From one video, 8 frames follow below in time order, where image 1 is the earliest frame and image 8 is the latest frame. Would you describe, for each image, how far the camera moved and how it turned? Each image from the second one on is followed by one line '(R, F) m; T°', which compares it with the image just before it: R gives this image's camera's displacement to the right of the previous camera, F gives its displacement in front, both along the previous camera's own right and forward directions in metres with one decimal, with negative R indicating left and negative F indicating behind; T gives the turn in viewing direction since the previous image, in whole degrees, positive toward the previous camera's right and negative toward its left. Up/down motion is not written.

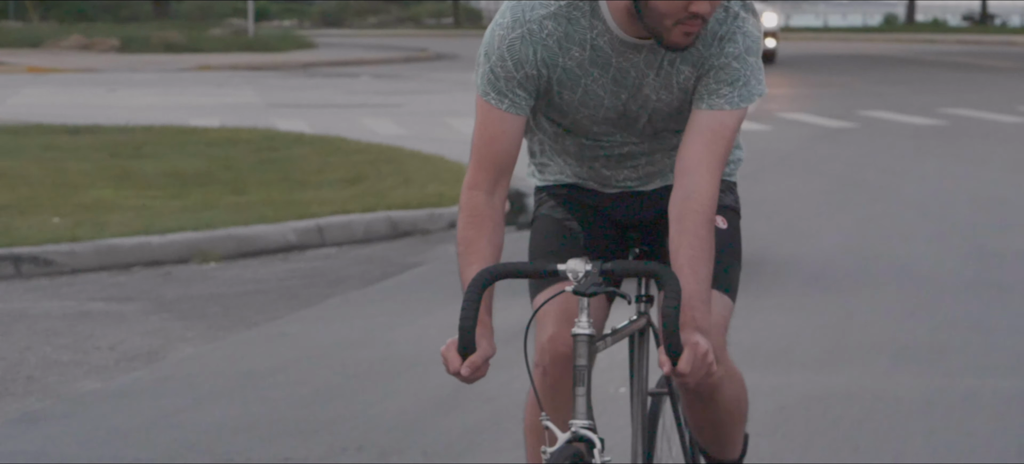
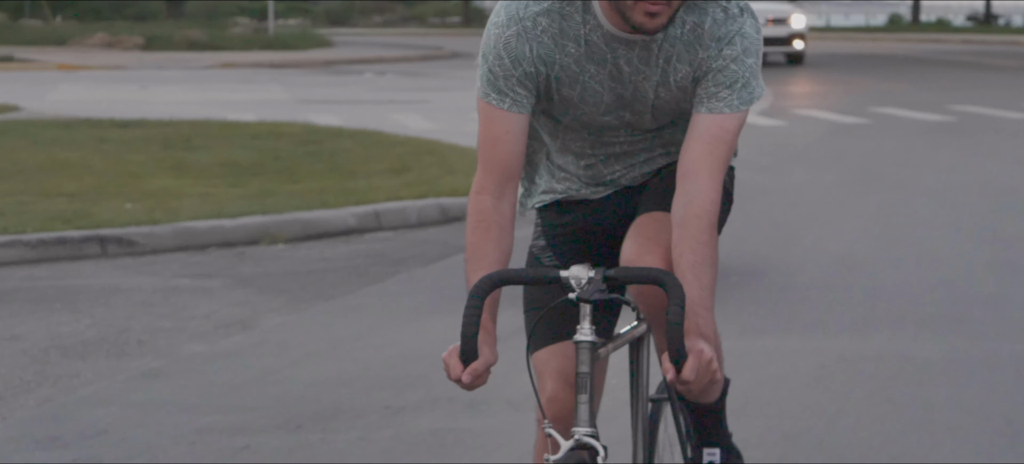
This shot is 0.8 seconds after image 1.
(-0.2, -0.5) m; 0°
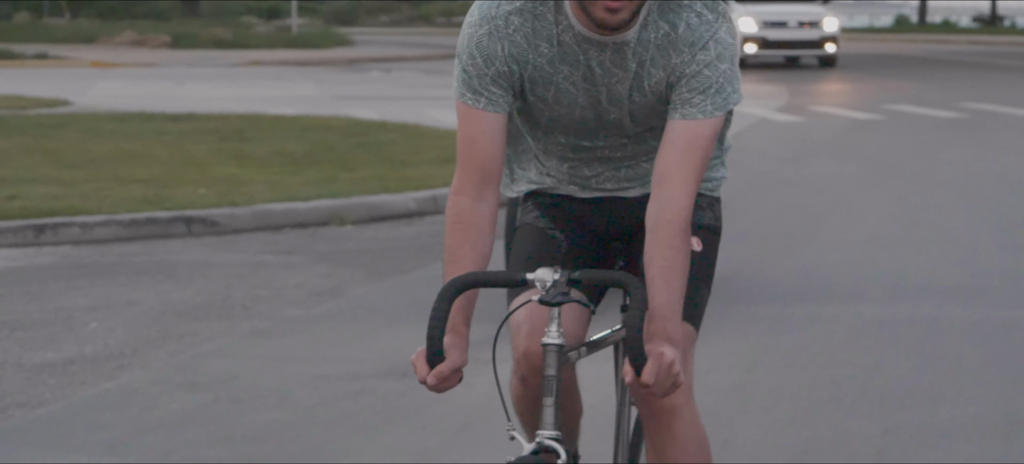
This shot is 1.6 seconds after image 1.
(-0.3, -0.6) m; 0°
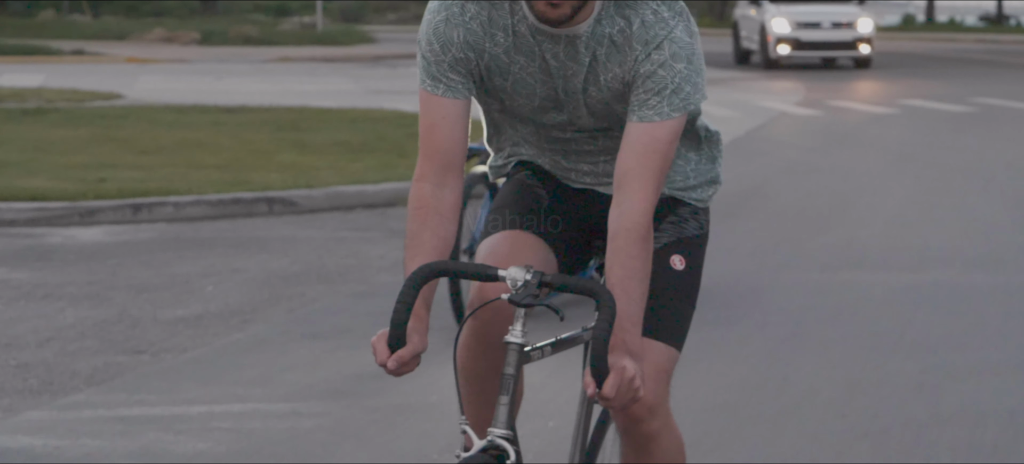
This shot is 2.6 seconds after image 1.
(-0.3, -0.7) m; 0°
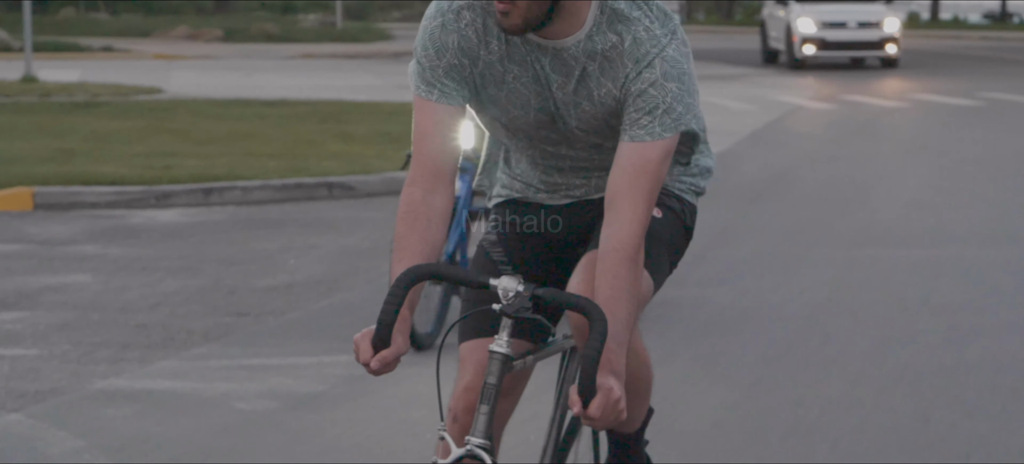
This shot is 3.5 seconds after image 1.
(-0.3, -0.6) m; 0°
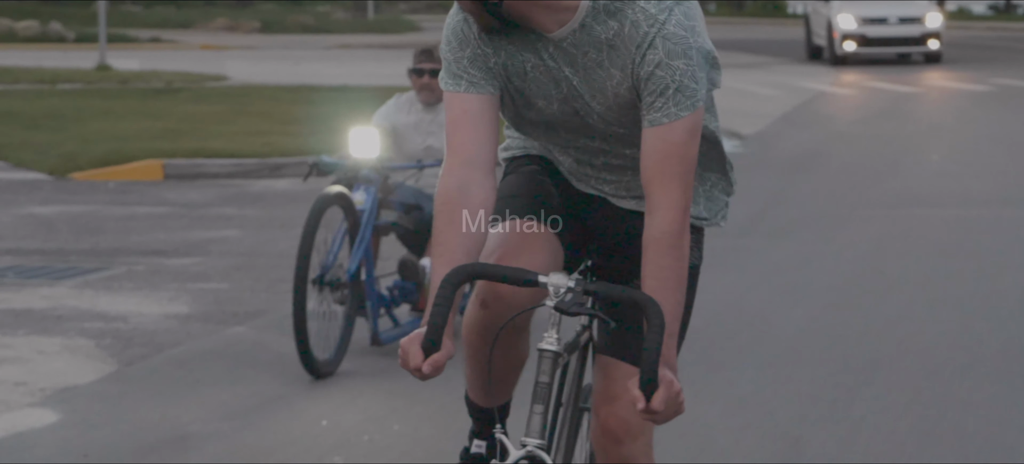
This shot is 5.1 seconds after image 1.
(-0.5, -1.2) m; 0°
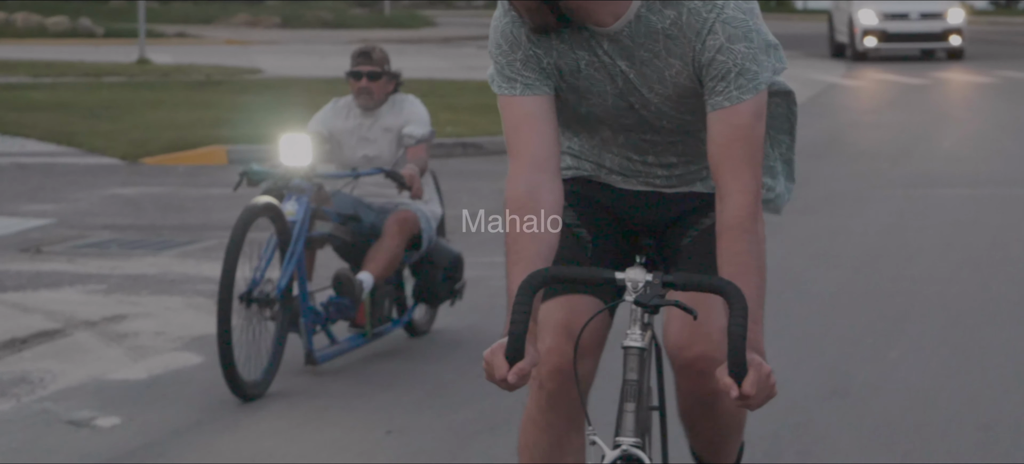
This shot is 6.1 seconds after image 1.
(-0.3, -0.7) m; 0°
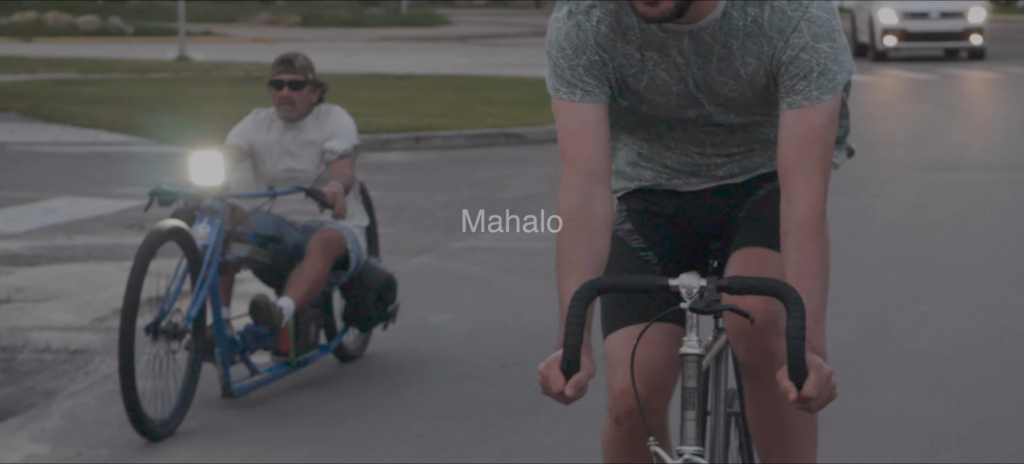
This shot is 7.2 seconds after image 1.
(-0.3, -0.8) m; 0°
